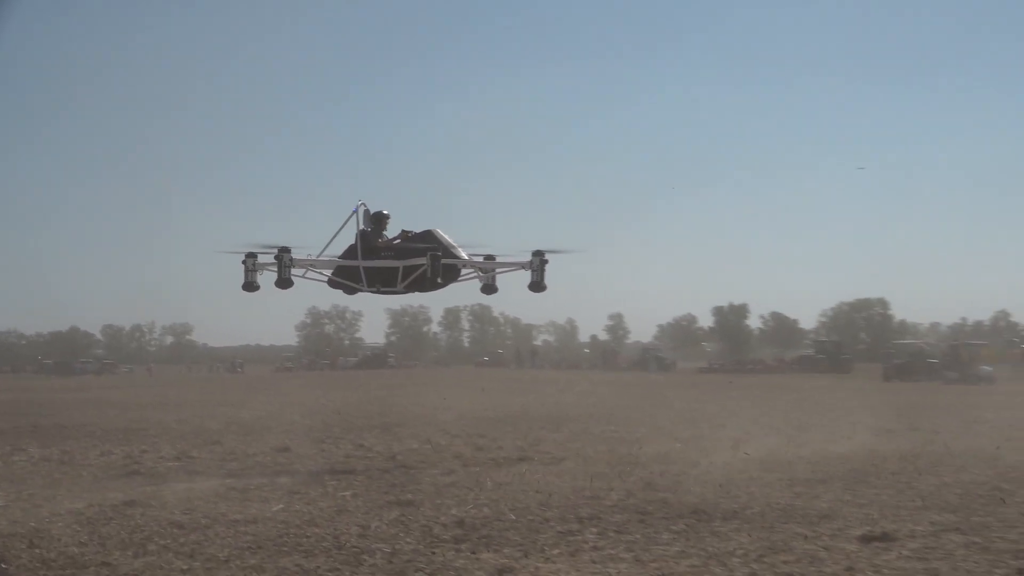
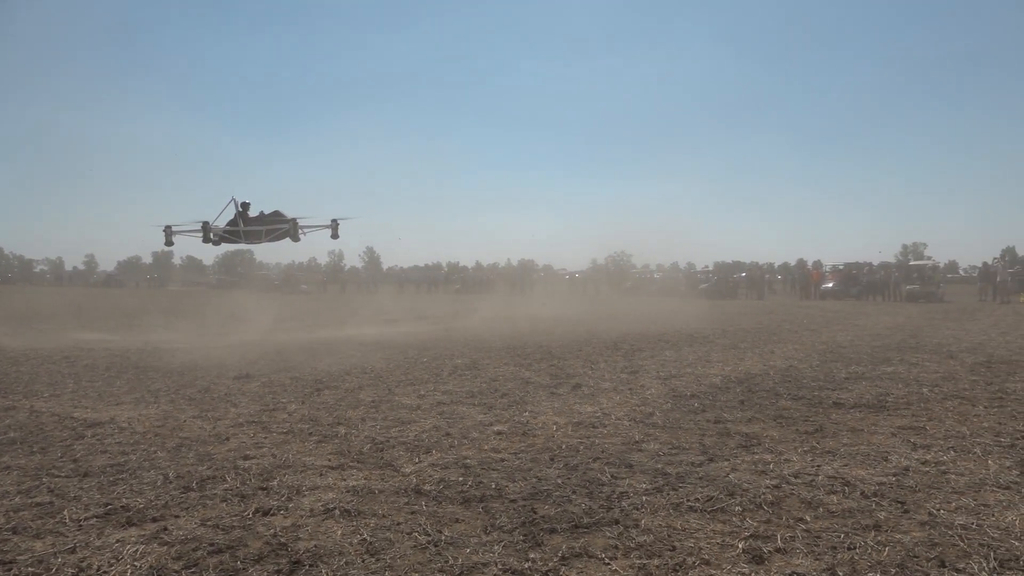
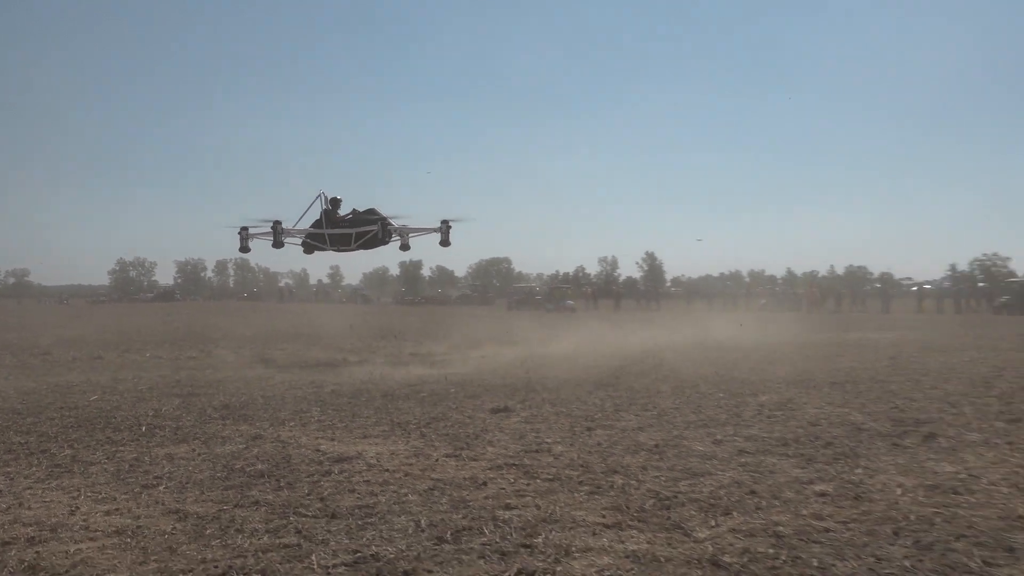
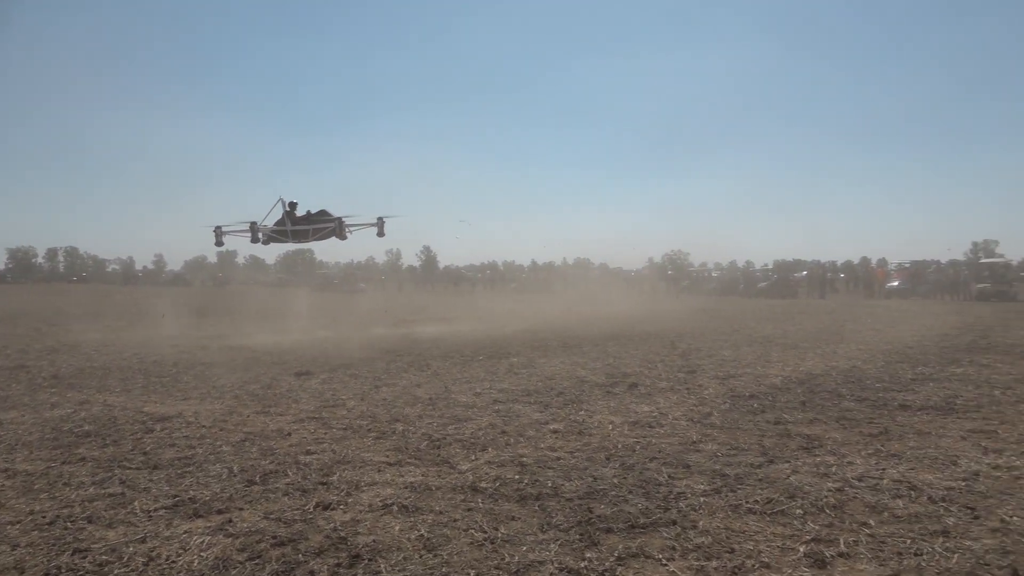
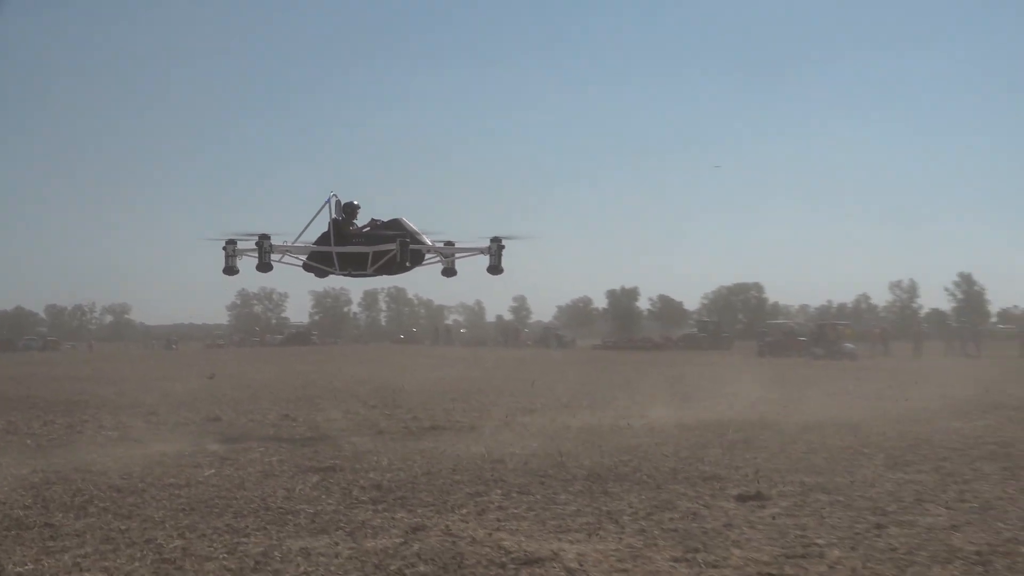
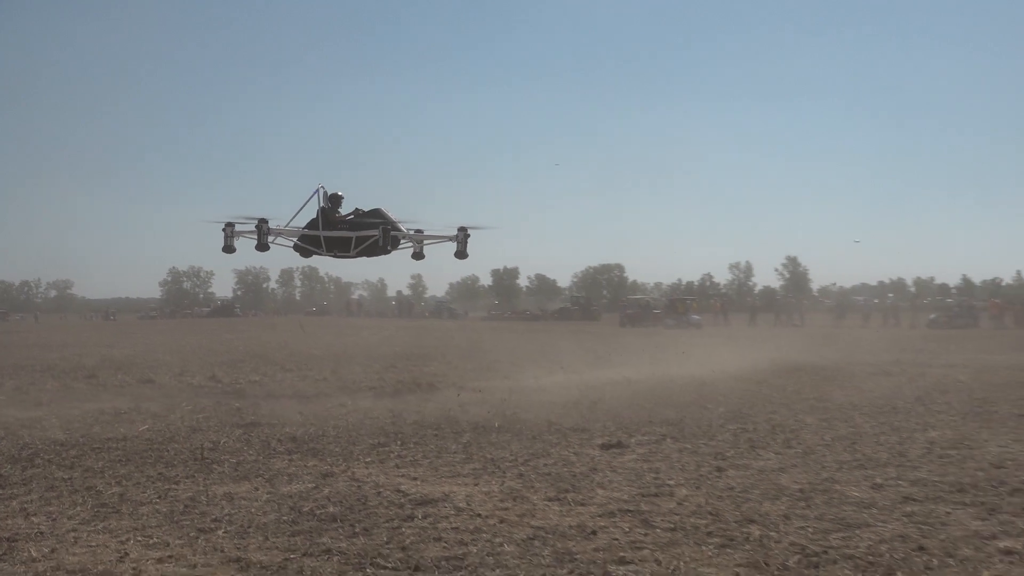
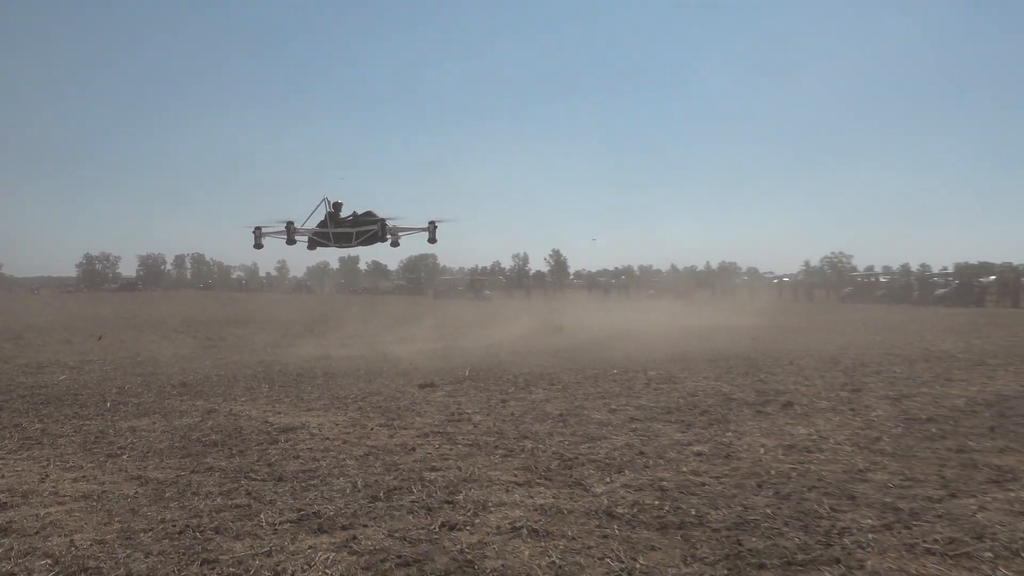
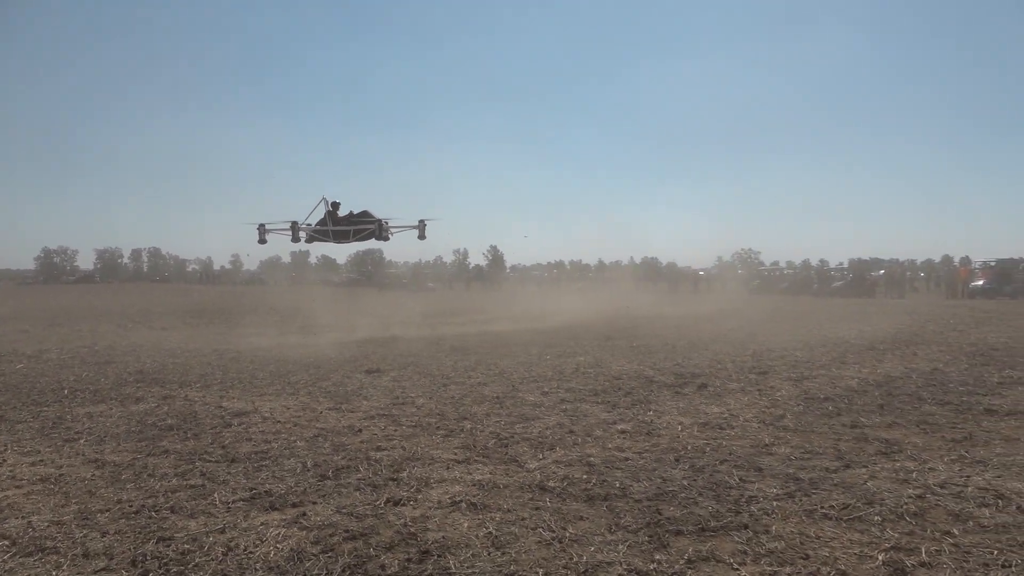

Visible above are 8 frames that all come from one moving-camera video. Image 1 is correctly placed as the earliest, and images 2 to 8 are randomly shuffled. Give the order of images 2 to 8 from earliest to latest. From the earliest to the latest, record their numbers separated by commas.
5, 6, 3, 7, 8, 4, 2
